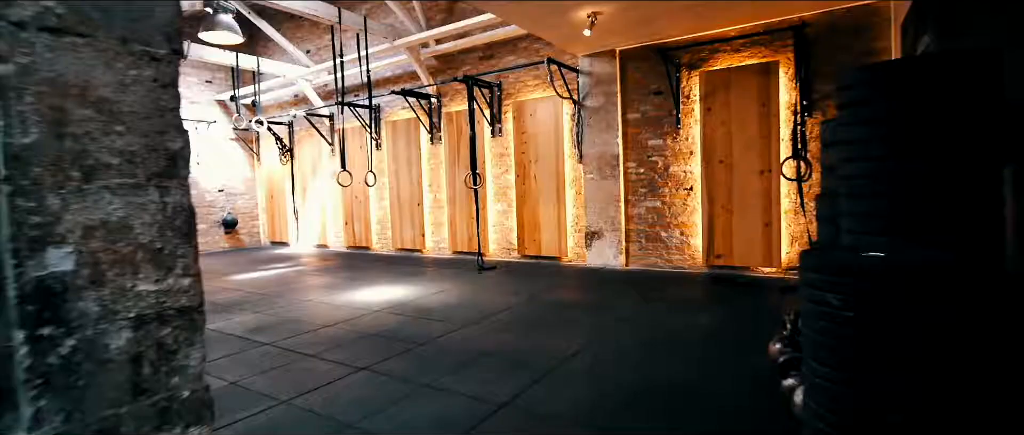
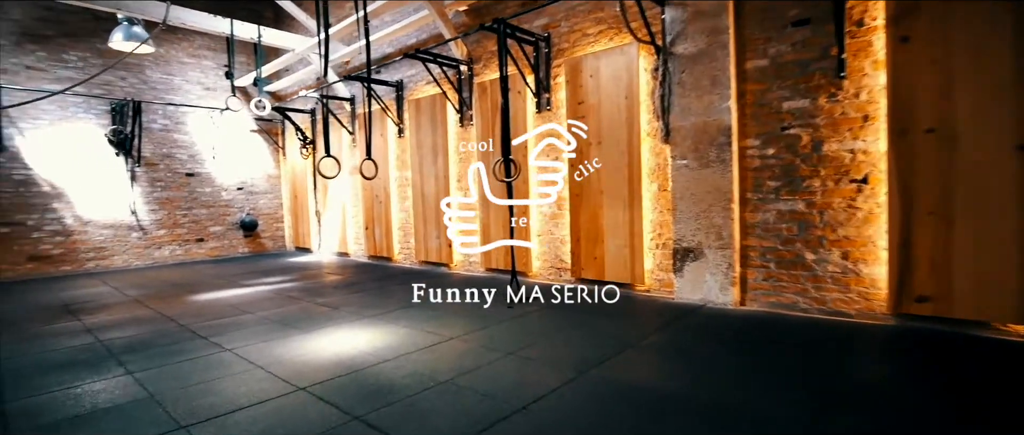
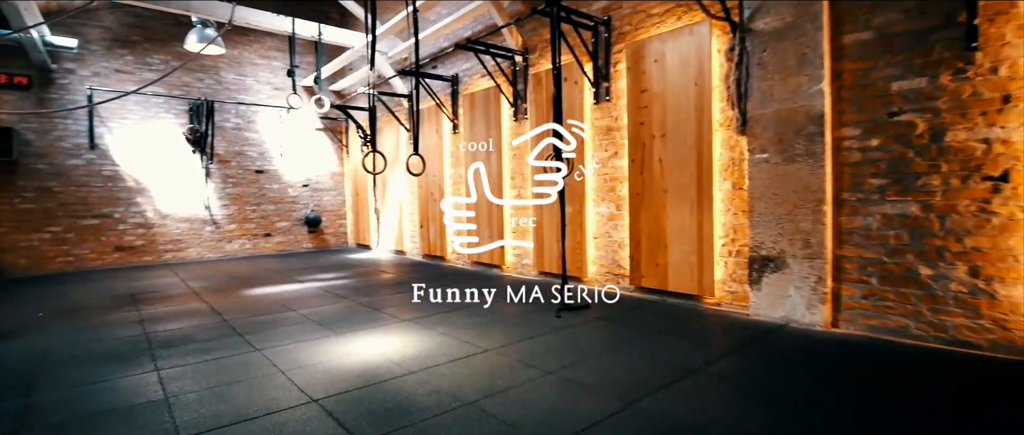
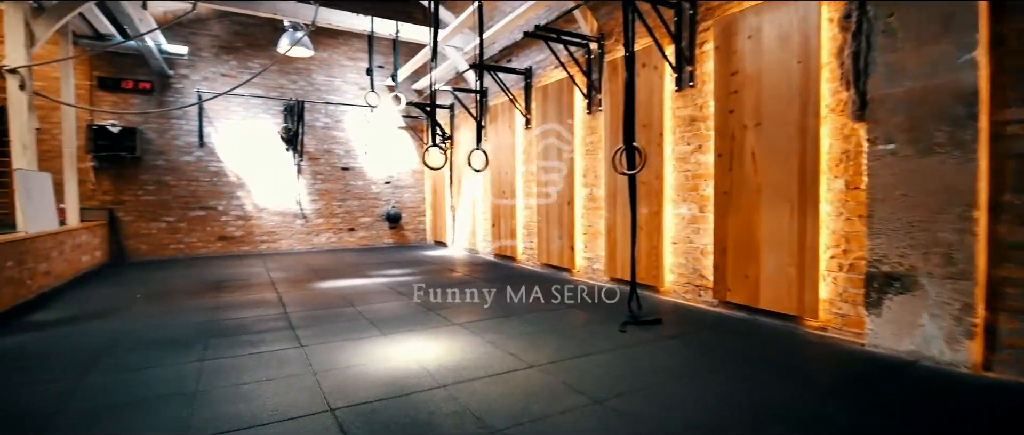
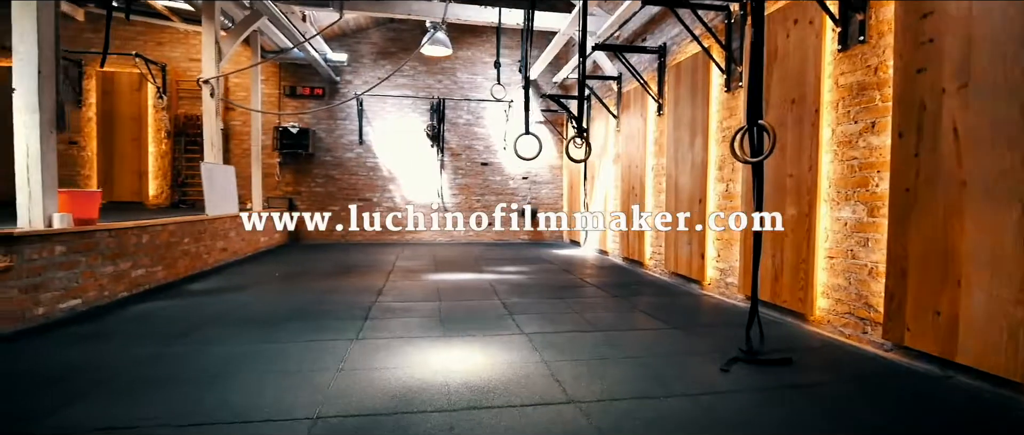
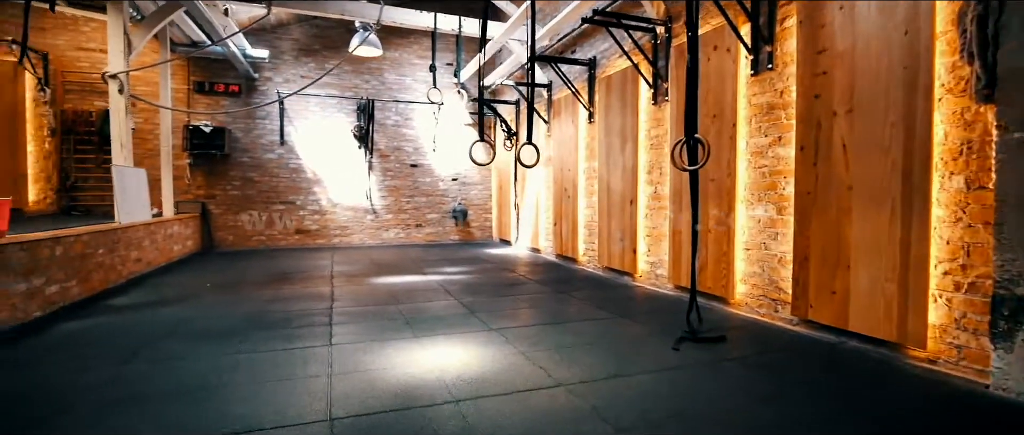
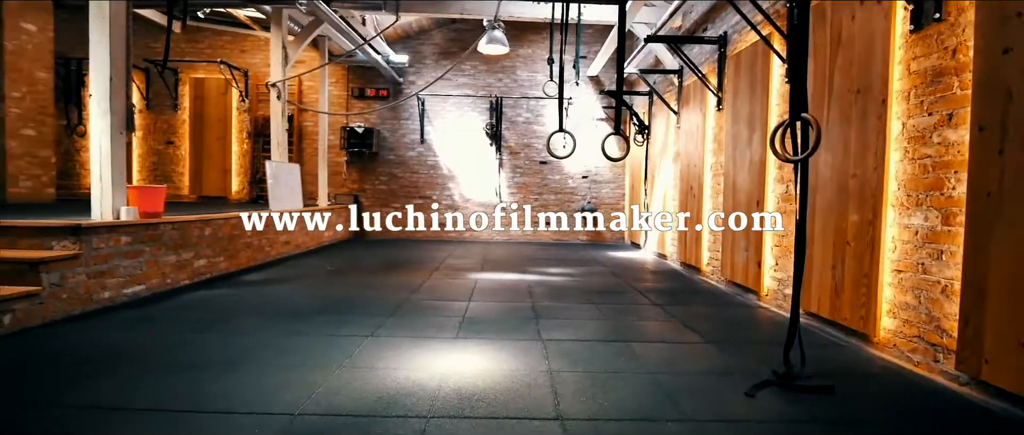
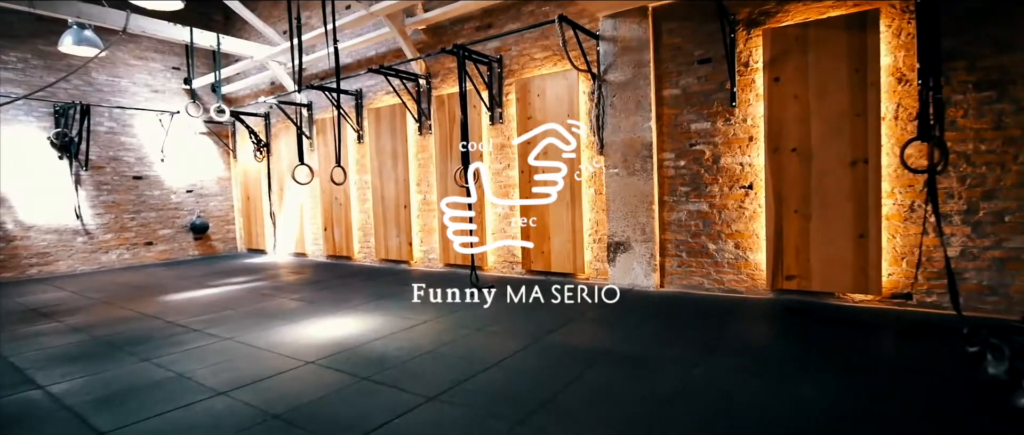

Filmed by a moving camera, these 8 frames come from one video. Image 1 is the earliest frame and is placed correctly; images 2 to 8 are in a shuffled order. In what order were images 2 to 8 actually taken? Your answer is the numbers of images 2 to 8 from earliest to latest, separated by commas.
8, 2, 3, 4, 6, 5, 7
